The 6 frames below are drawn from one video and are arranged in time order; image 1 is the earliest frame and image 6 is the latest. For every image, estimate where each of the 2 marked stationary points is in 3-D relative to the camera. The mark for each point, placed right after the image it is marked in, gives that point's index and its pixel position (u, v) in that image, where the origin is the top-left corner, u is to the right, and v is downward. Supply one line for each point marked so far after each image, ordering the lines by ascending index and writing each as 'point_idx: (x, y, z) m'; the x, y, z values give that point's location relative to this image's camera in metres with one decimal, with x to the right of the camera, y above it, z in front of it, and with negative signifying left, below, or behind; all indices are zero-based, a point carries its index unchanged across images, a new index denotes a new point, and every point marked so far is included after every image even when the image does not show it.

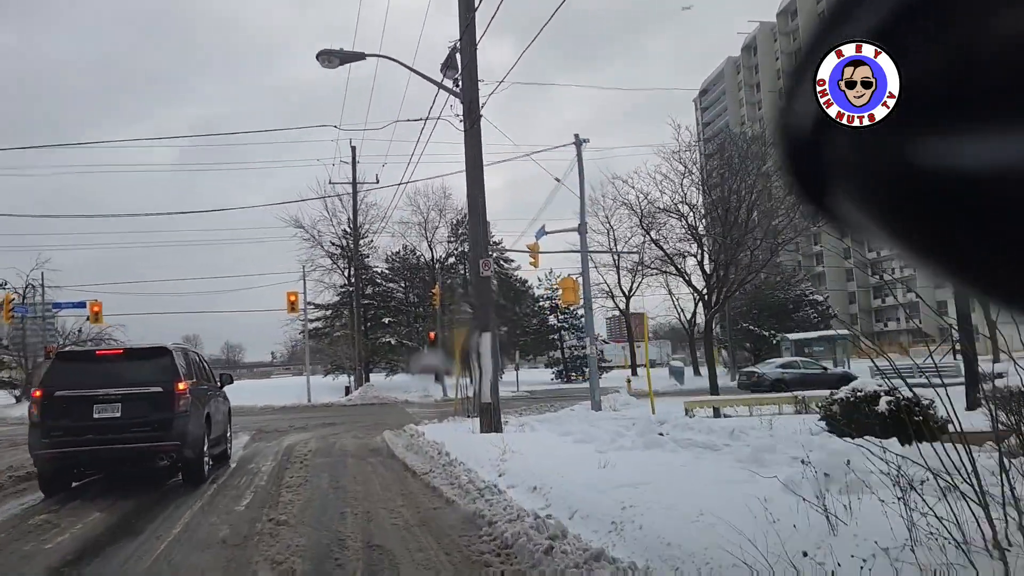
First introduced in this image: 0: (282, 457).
0: (-3.3, -2.4, +12.1) m
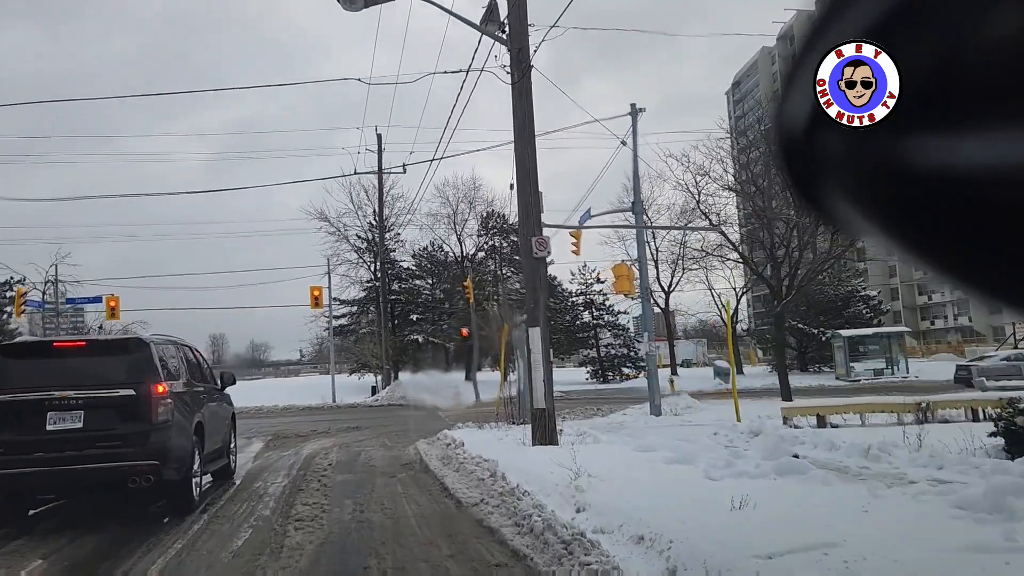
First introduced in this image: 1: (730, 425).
0: (-2.6, -2.2, +10.2) m
1: (+2.8, -1.8, +10.8) m
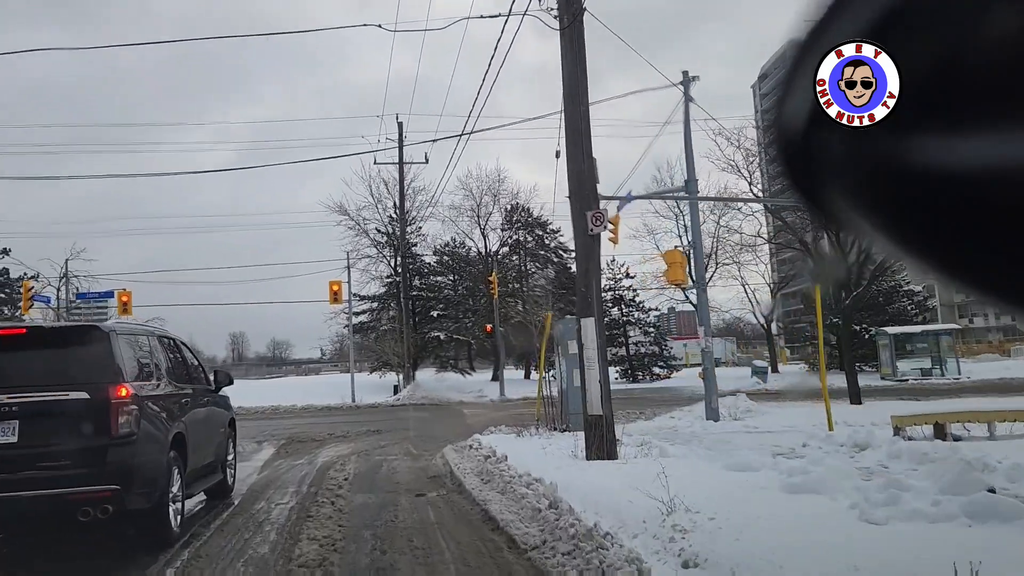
0: (-2.1, -2.1, +8.6) m
1: (+3.3, -1.6, +9.1) m
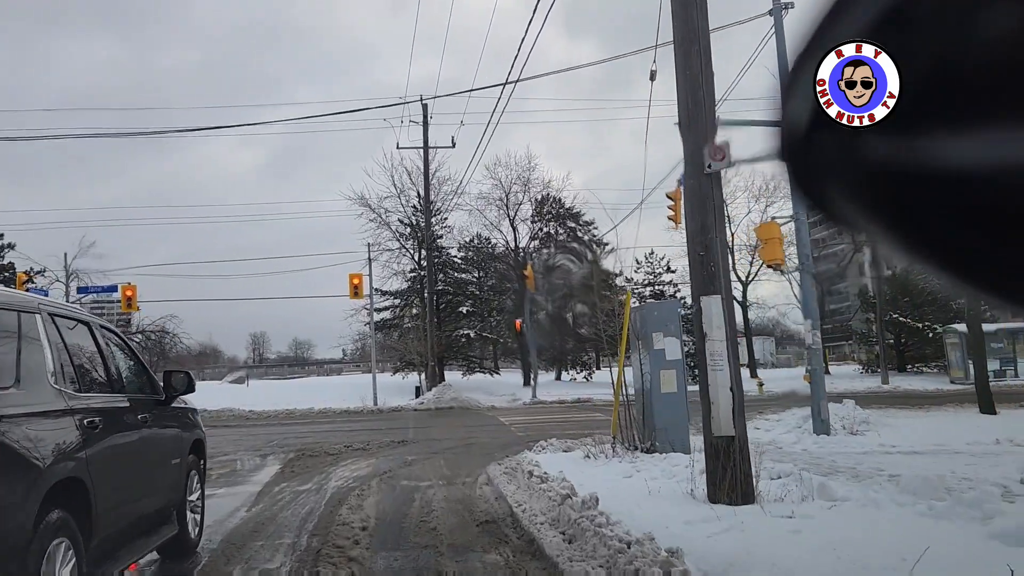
0: (-1.5, -1.8, +6.0) m
1: (+4.0, -1.3, +6.4) m
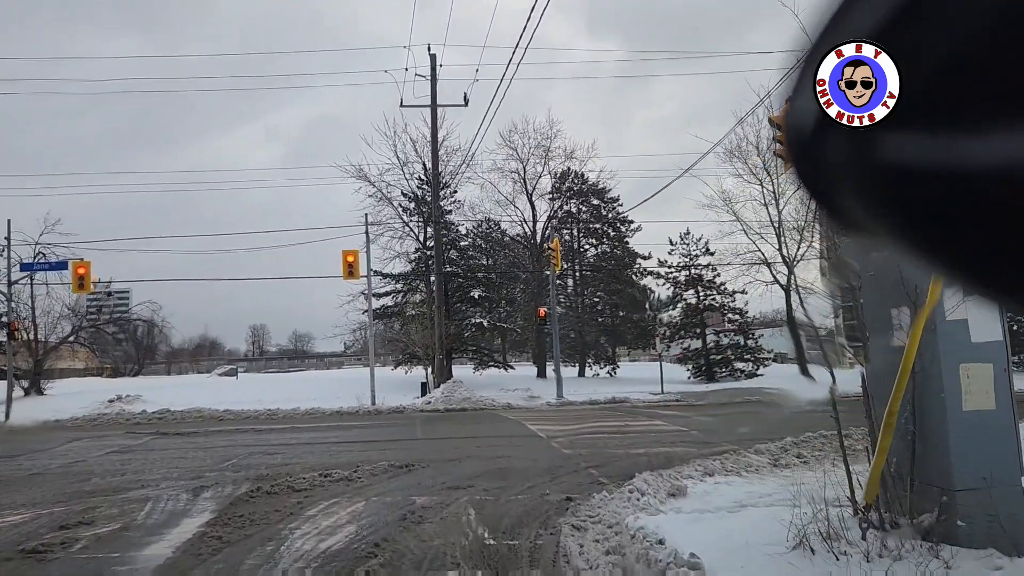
0: (-0.8, -1.3, +1.4) m
1: (+4.6, -0.9, +1.8) m
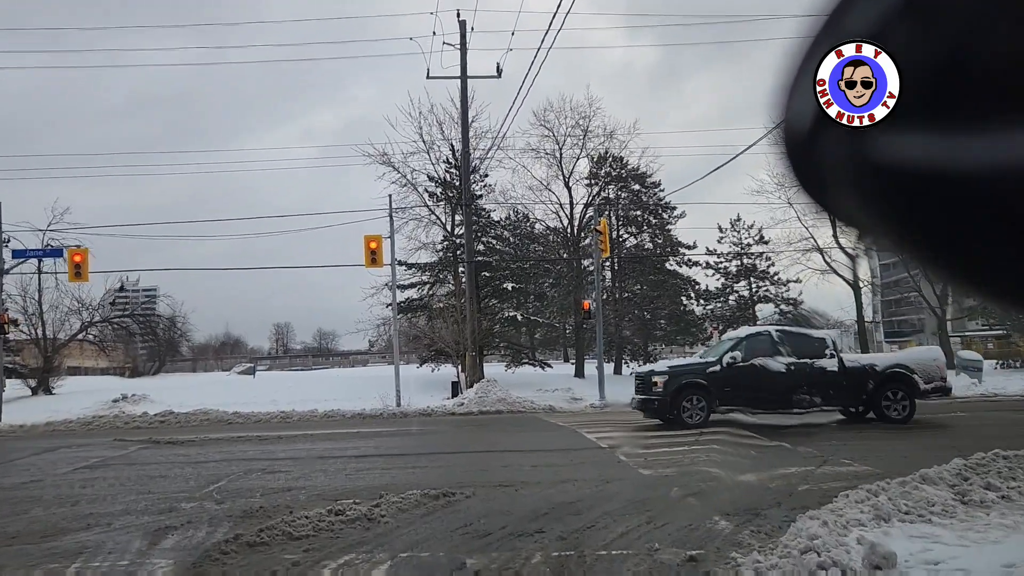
0: (-0.4, -1.1, -1.2) m
1: (+5.1, -0.6, -1.0) m
